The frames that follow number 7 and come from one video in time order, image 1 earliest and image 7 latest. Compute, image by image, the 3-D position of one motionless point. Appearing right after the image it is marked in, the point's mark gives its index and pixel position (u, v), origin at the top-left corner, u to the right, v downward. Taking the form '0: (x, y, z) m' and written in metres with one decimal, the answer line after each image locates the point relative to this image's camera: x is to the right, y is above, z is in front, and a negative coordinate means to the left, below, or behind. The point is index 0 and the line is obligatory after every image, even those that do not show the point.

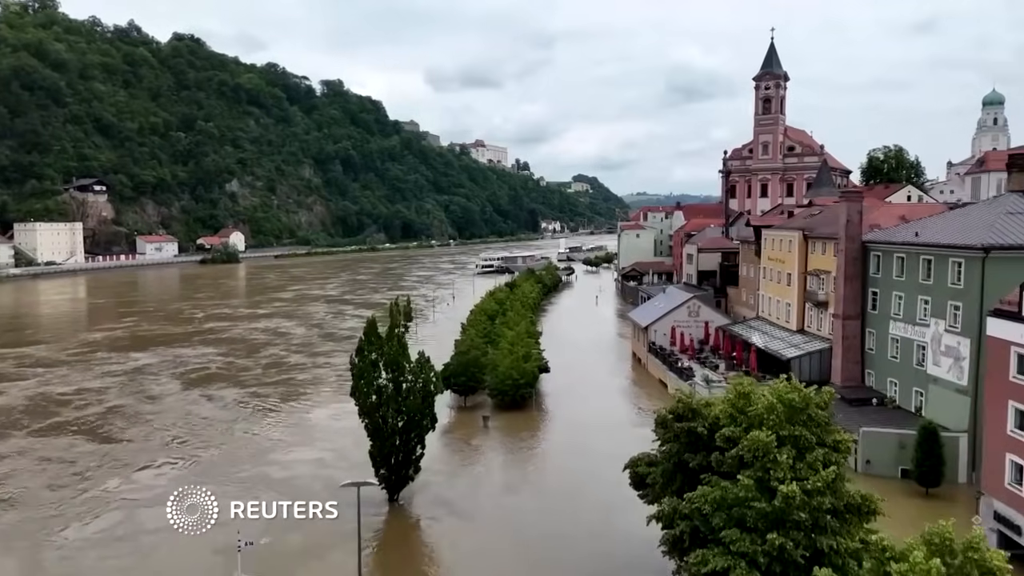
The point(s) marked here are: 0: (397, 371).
0: (-3.2, -2.5, +18.3) m
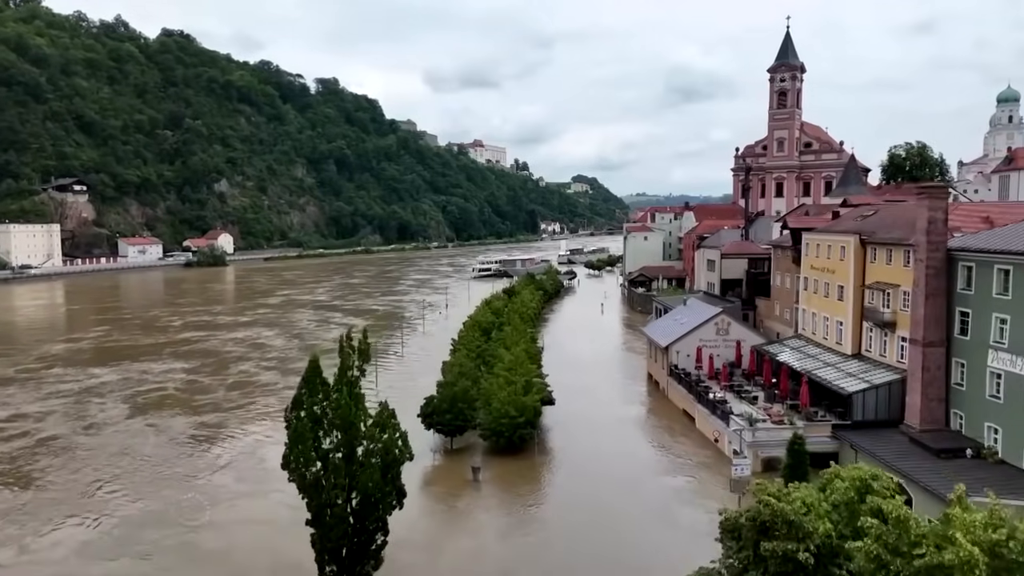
0: (-3.3, -3.1, +13.3) m
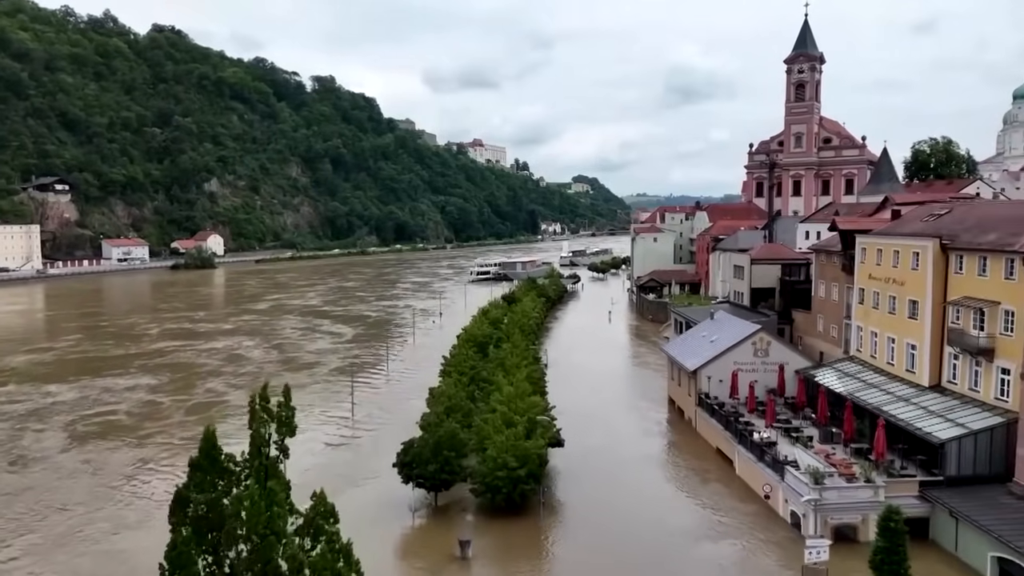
0: (-3.4, -3.6, +8.7) m
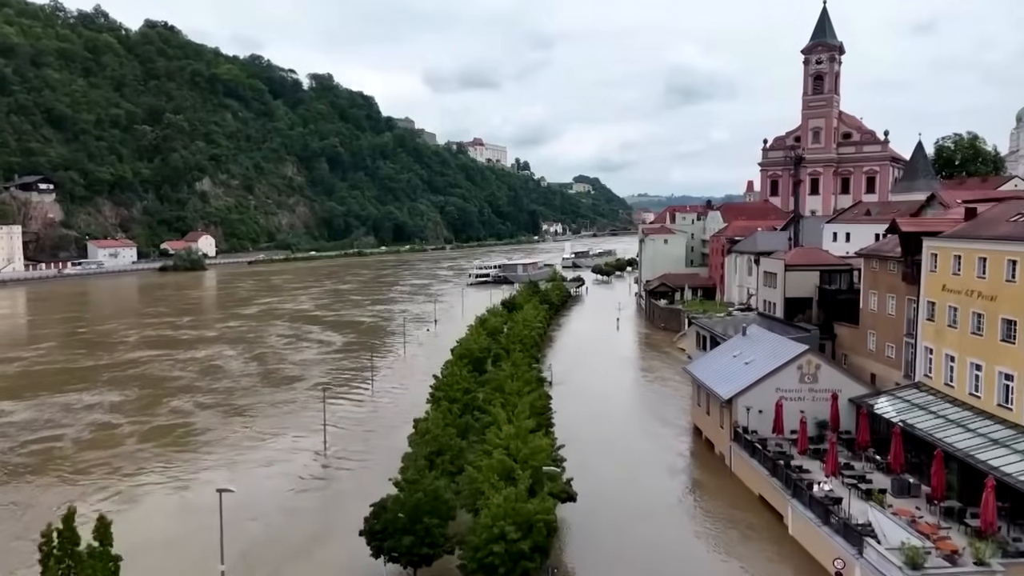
0: (-3.4, -4.0, +4.8) m
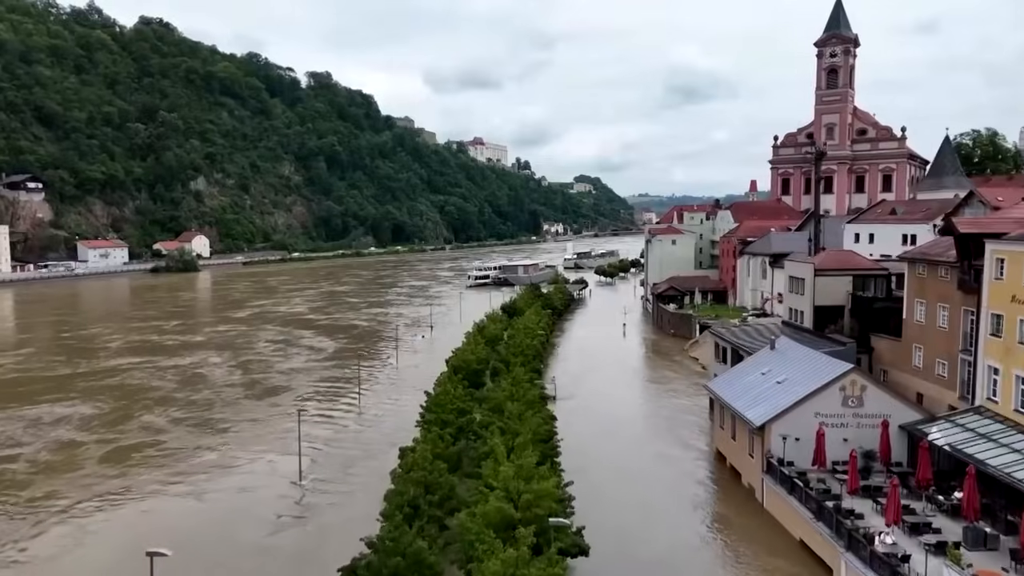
0: (-3.4, -4.3, +2.1) m
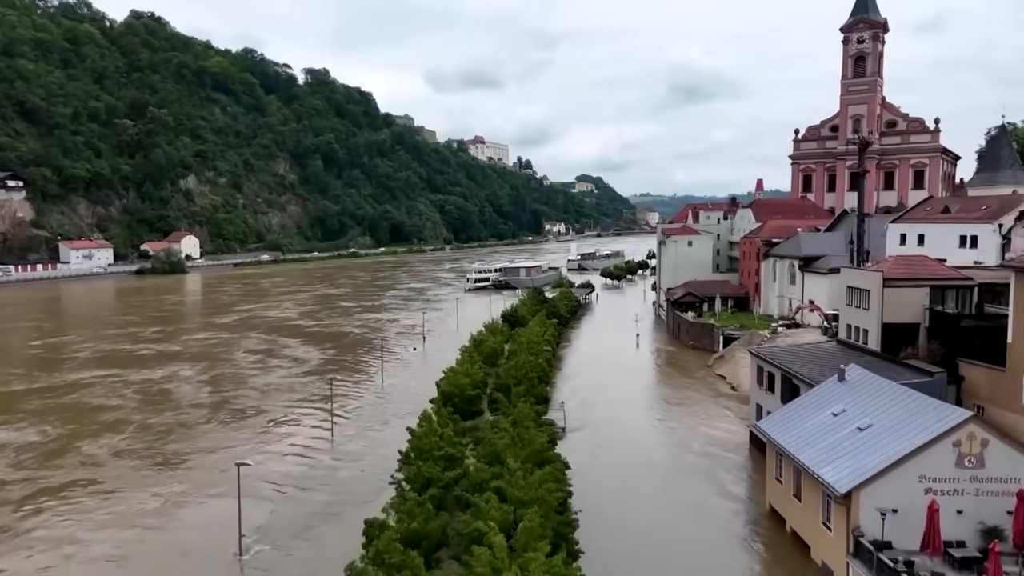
0: (-3.4, -4.7, -2.5) m
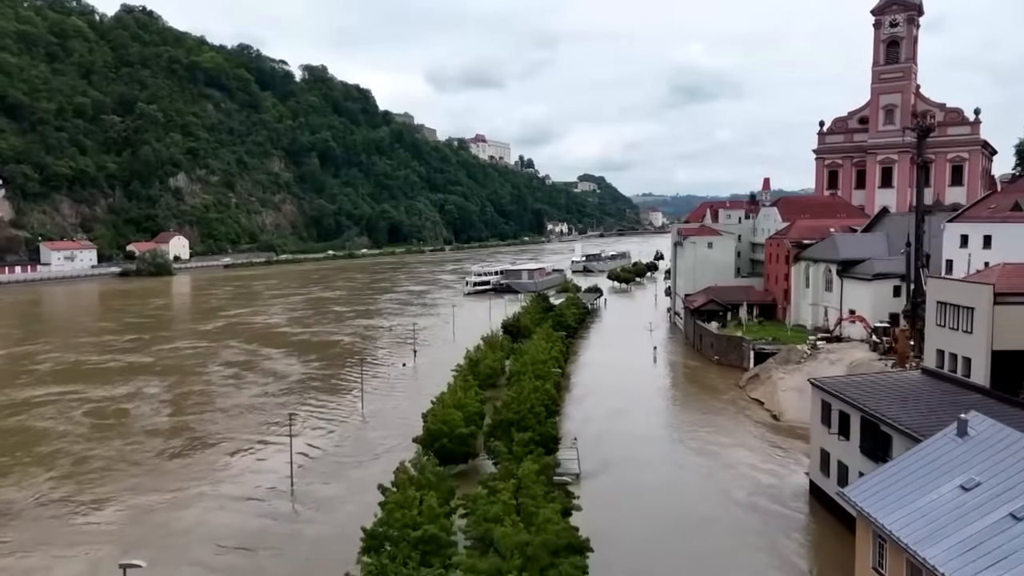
0: (-3.4, -5.1, -7.1) m
